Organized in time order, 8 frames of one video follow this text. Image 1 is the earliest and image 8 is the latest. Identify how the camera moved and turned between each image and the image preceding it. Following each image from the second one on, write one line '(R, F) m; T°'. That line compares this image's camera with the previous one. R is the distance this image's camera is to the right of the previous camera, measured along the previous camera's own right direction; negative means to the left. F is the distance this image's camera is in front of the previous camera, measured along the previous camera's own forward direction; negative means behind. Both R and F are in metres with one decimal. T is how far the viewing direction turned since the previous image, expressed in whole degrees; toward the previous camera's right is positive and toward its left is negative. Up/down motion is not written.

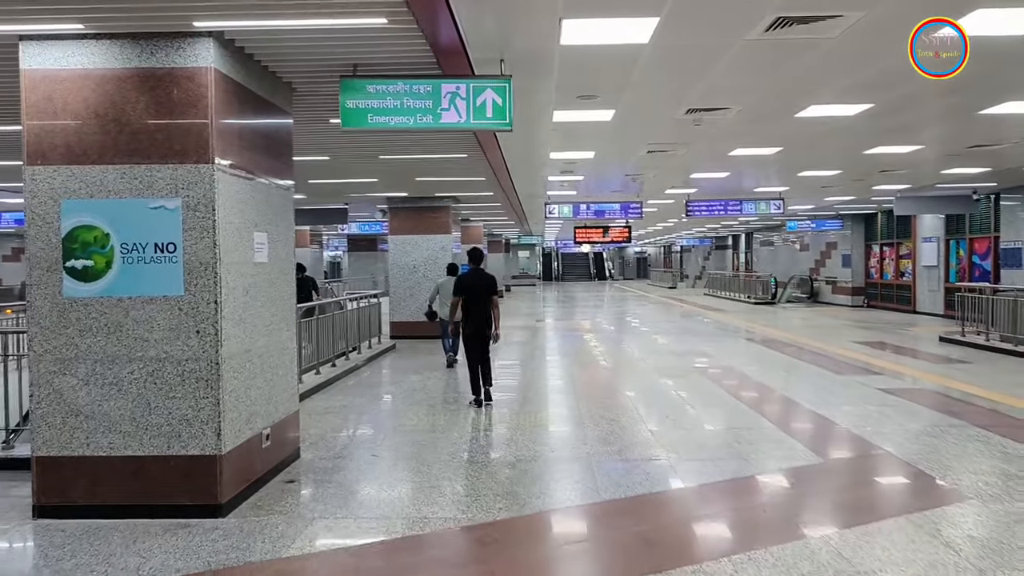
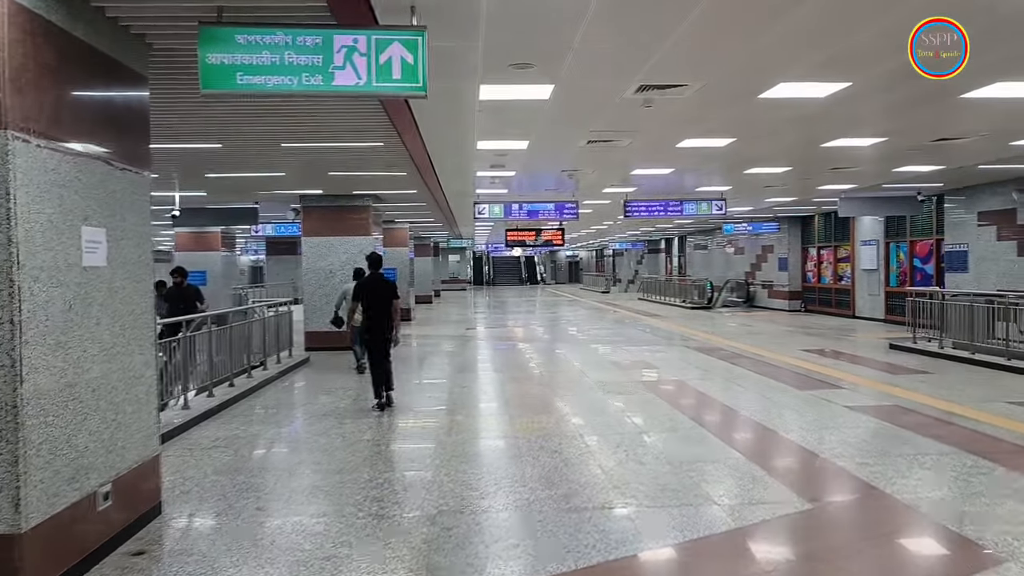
(+0.1, +1.1) m; +5°
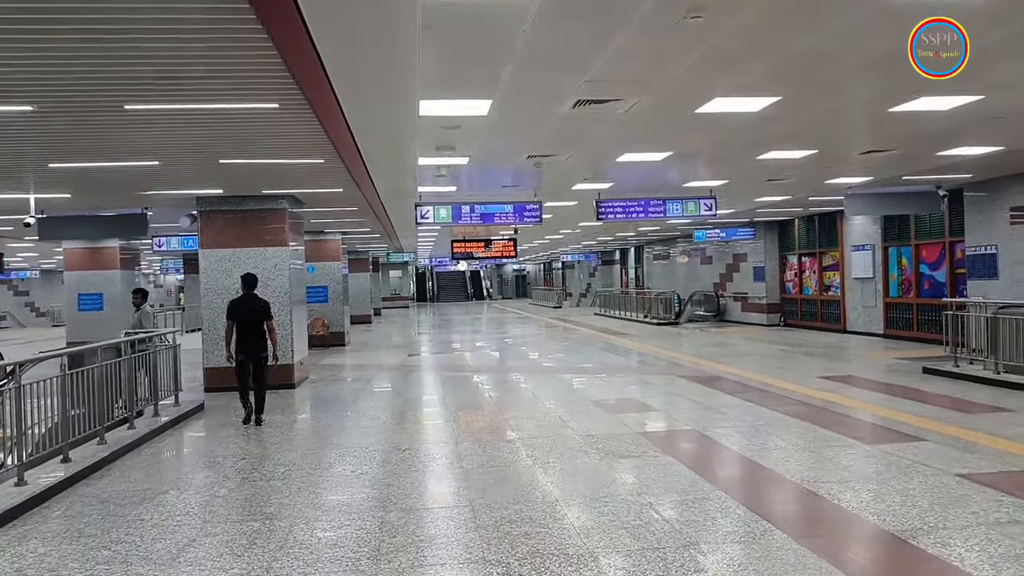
(-0.1, +2.4) m; +4°
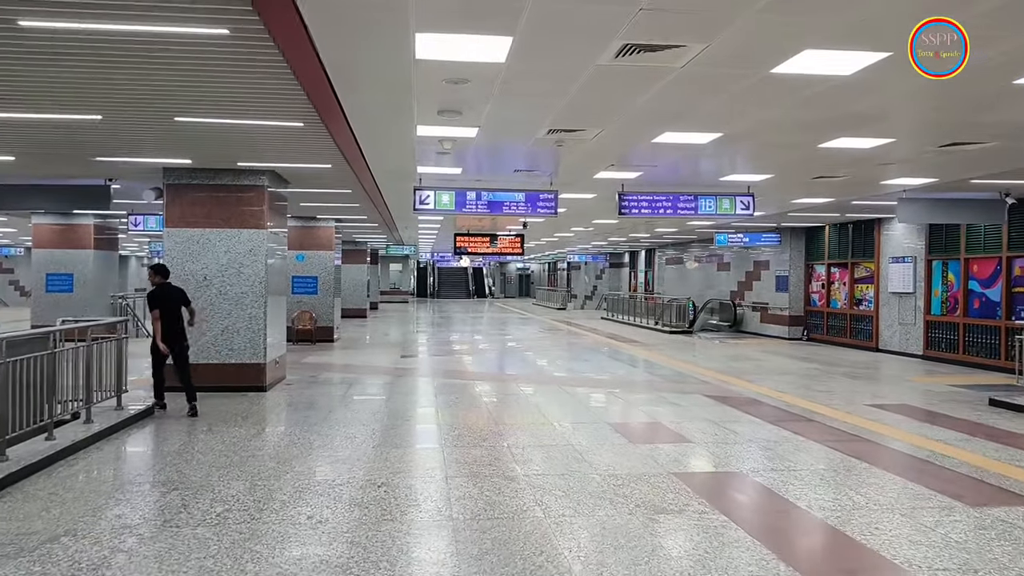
(-0.1, +1.3) m; 0°
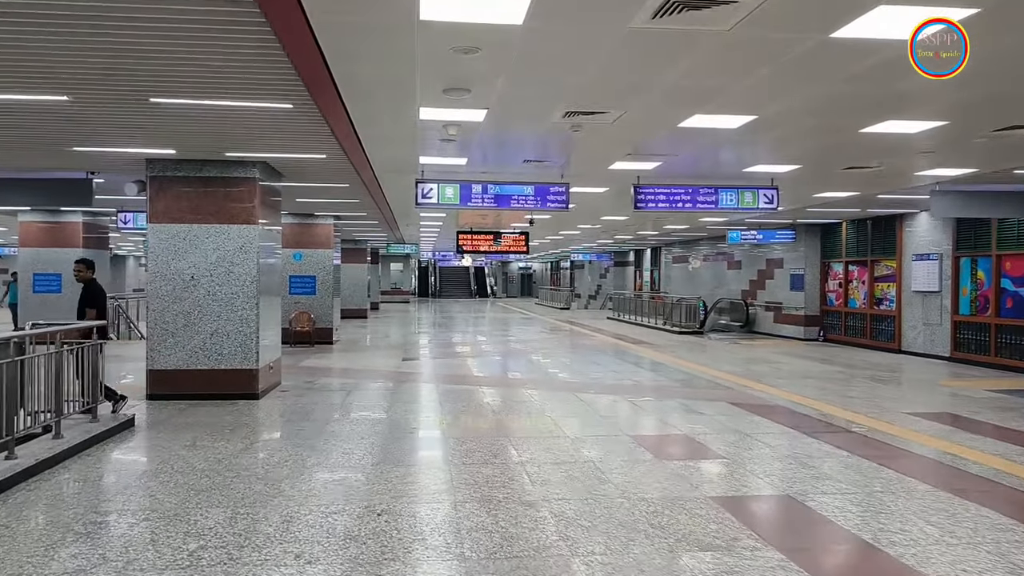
(-0.1, +0.6) m; 0°
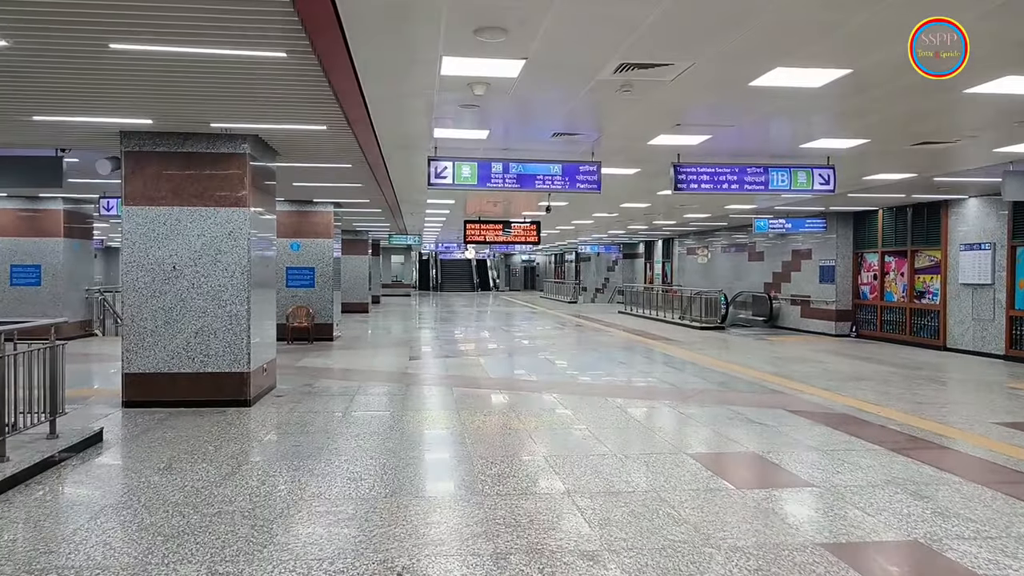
(-0.3, +1.1) m; 0°
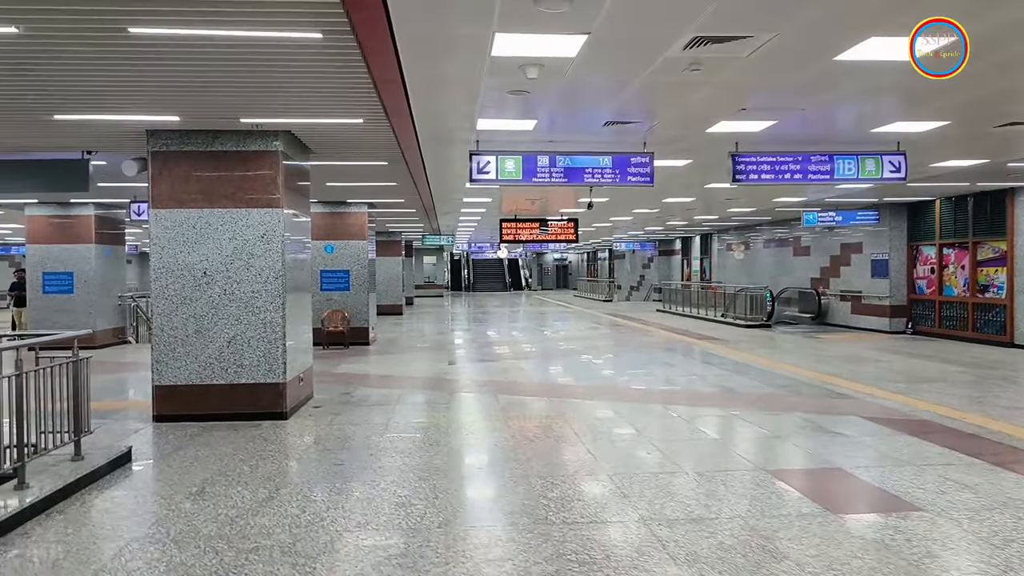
(-0.2, +0.5) m; -2°
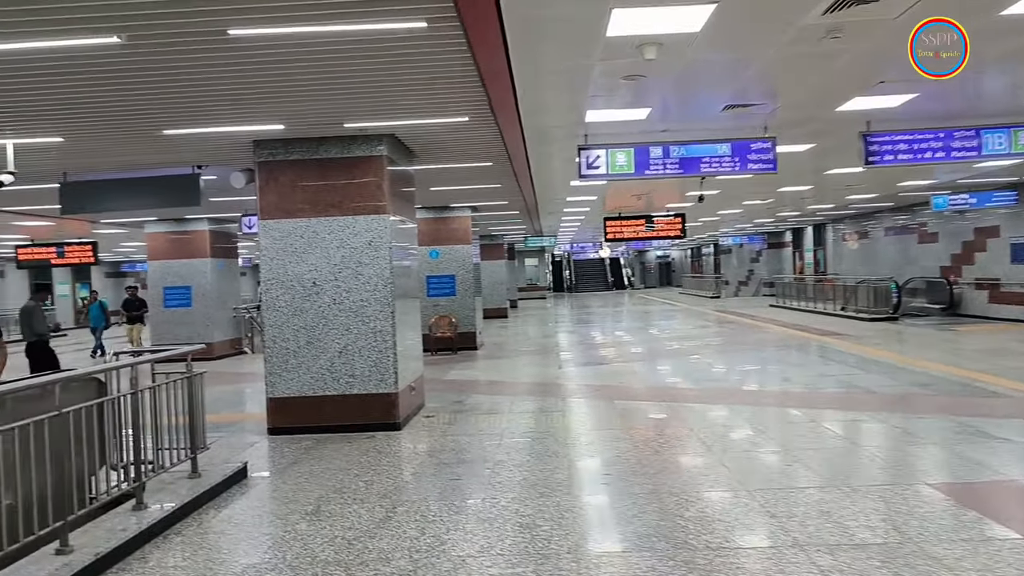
(-0.1, +0.3) m; -7°
